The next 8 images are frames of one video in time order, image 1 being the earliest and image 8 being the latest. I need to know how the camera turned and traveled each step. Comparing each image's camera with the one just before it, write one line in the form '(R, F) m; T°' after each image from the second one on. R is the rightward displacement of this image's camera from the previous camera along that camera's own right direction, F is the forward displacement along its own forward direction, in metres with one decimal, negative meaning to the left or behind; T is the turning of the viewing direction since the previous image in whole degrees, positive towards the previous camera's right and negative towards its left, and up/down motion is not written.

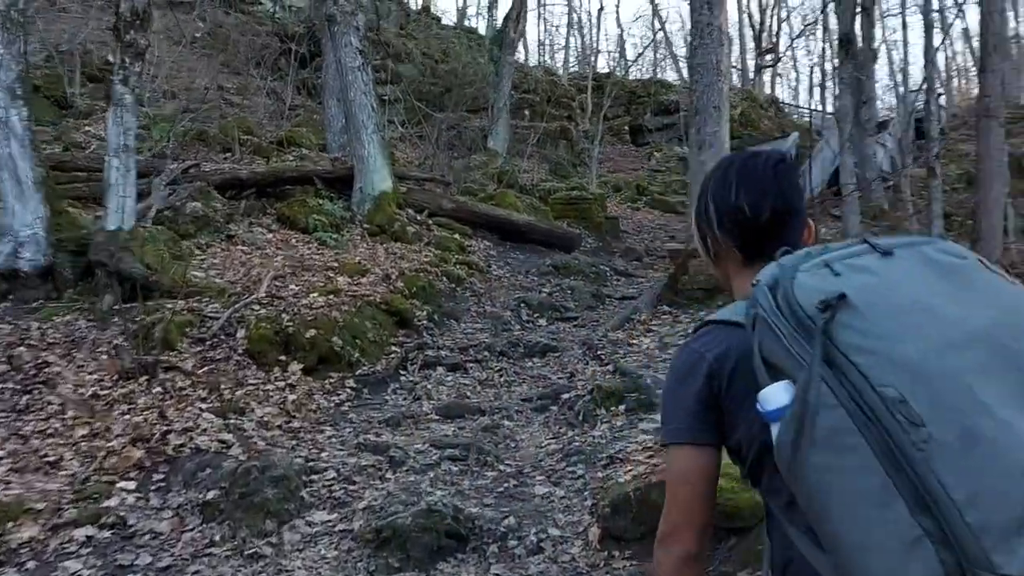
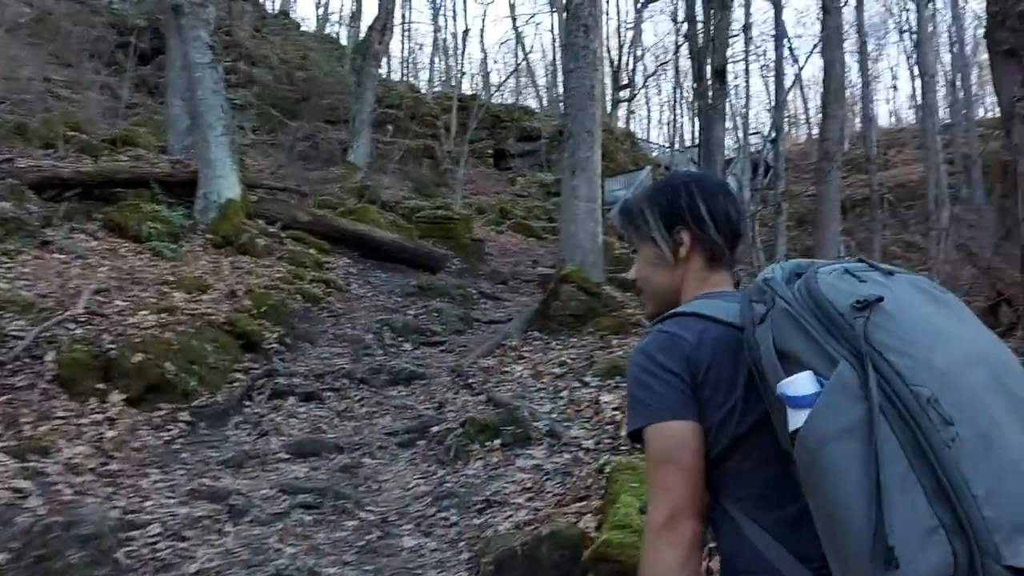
(-0.1, +0.6) m; +11°
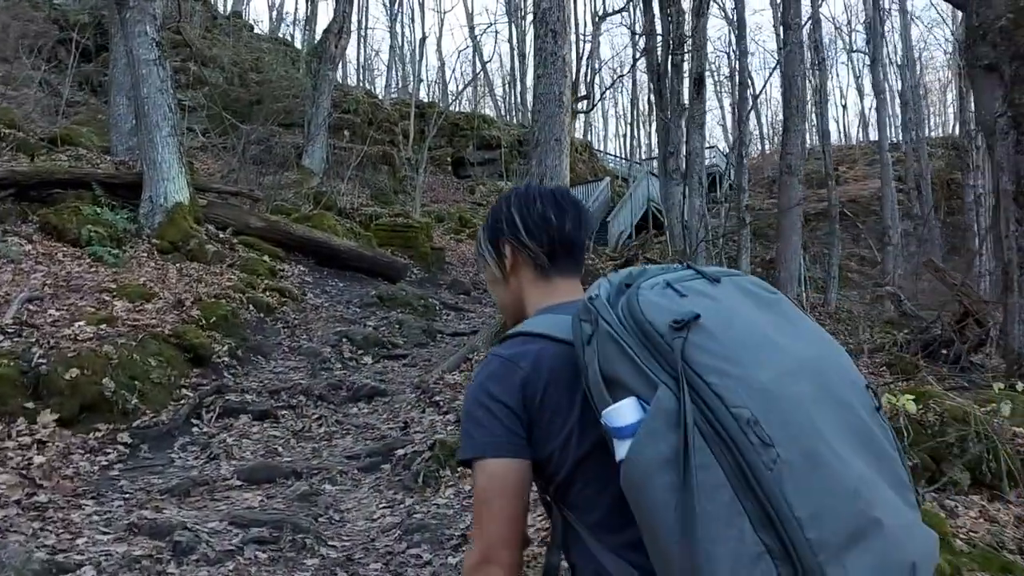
(-0.2, +0.4) m; +3°
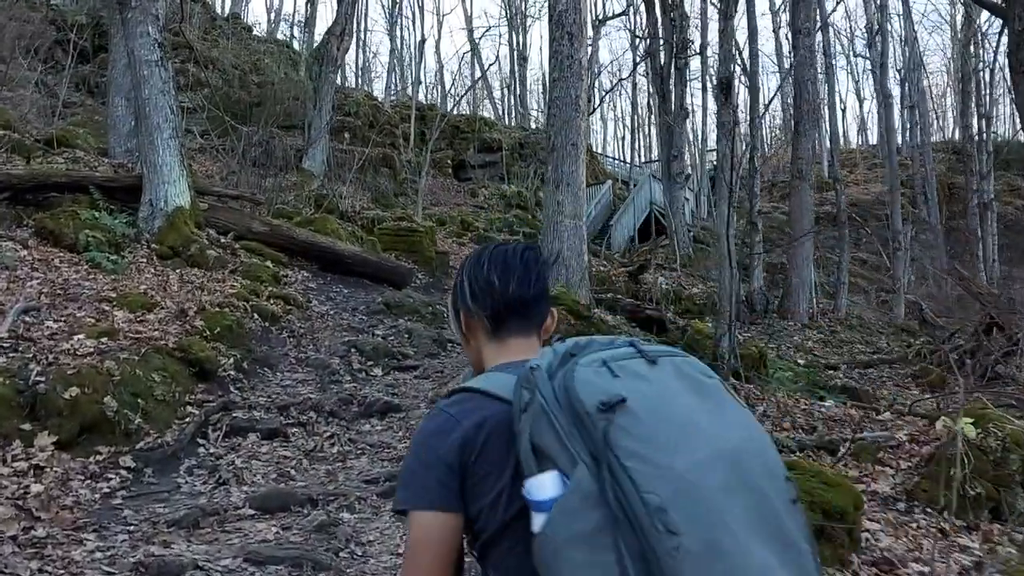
(-0.3, +0.4) m; 0°
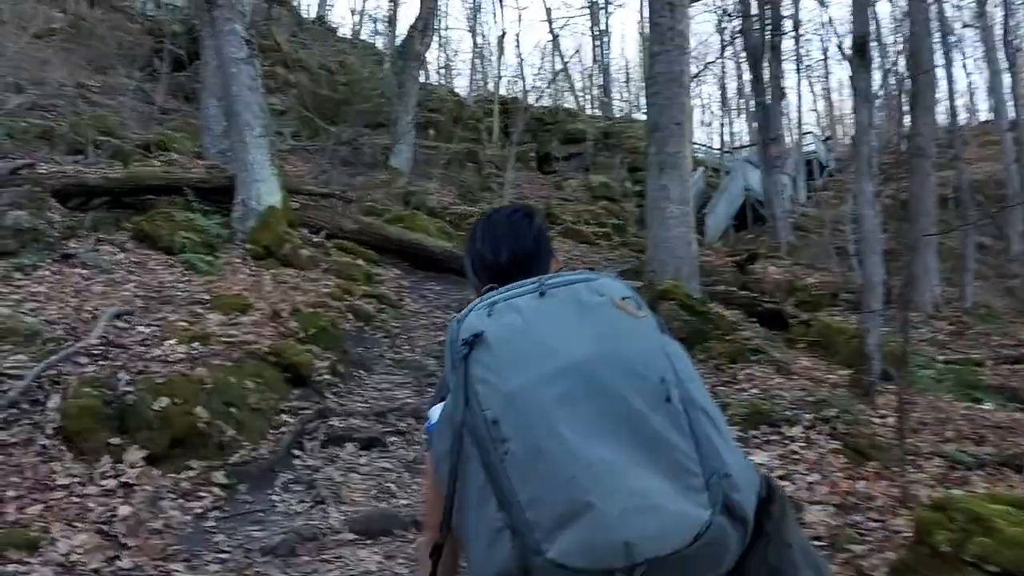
(-0.3, +0.7) m; -6°
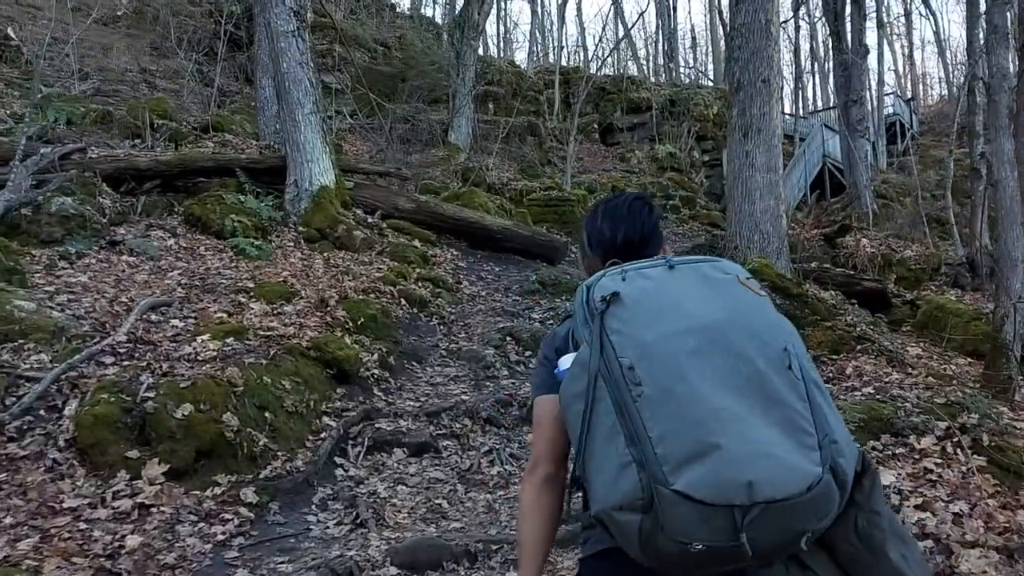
(0.0, +0.8) m; -5°
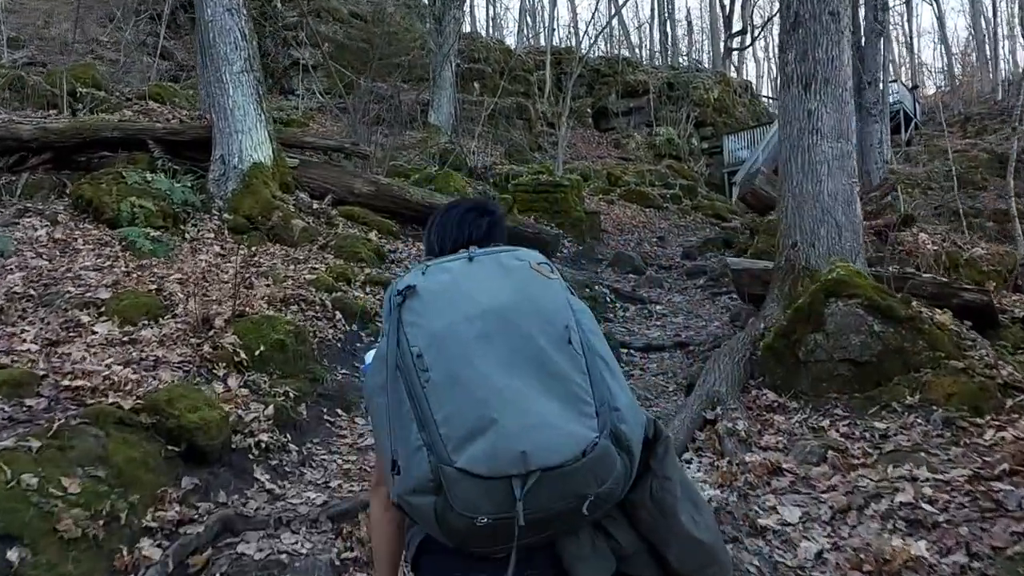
(+0.1, +2.5) m; +1°
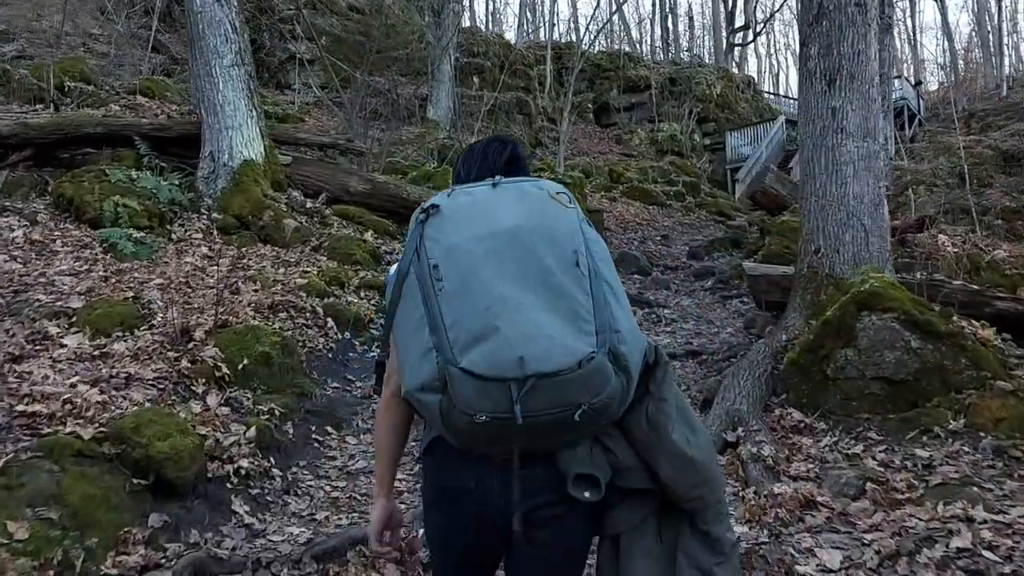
(0.0, +0.4) m; 0°
